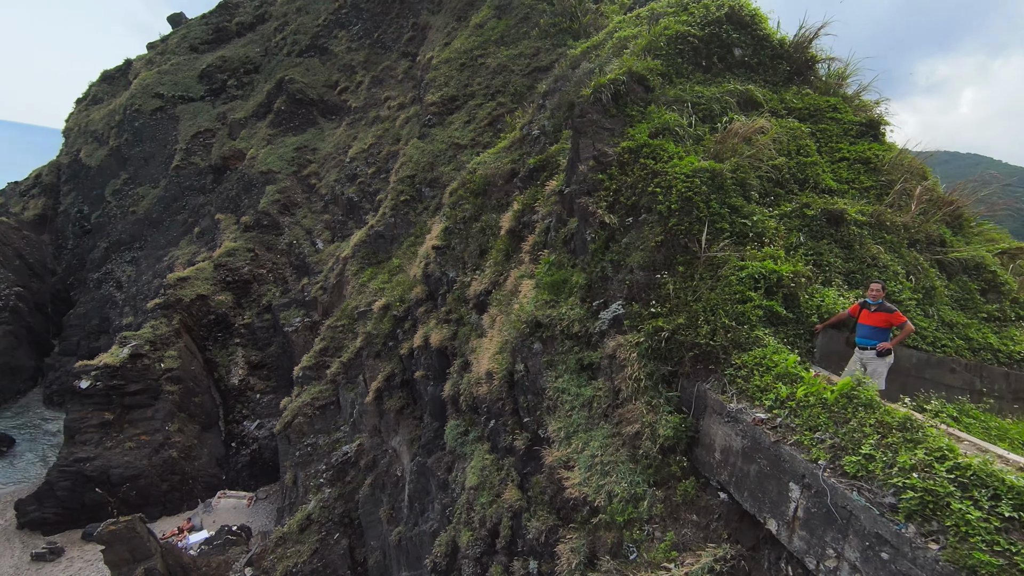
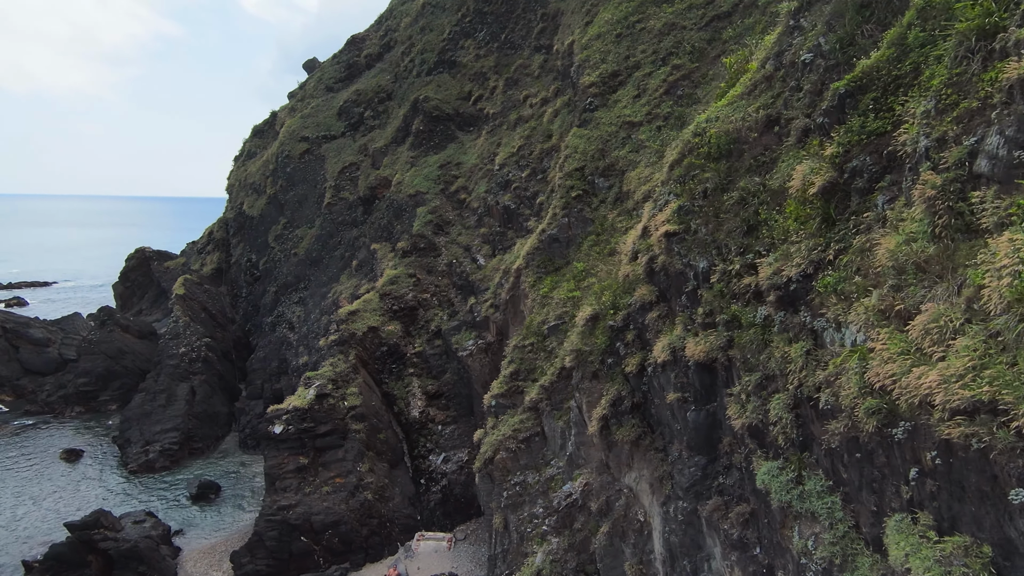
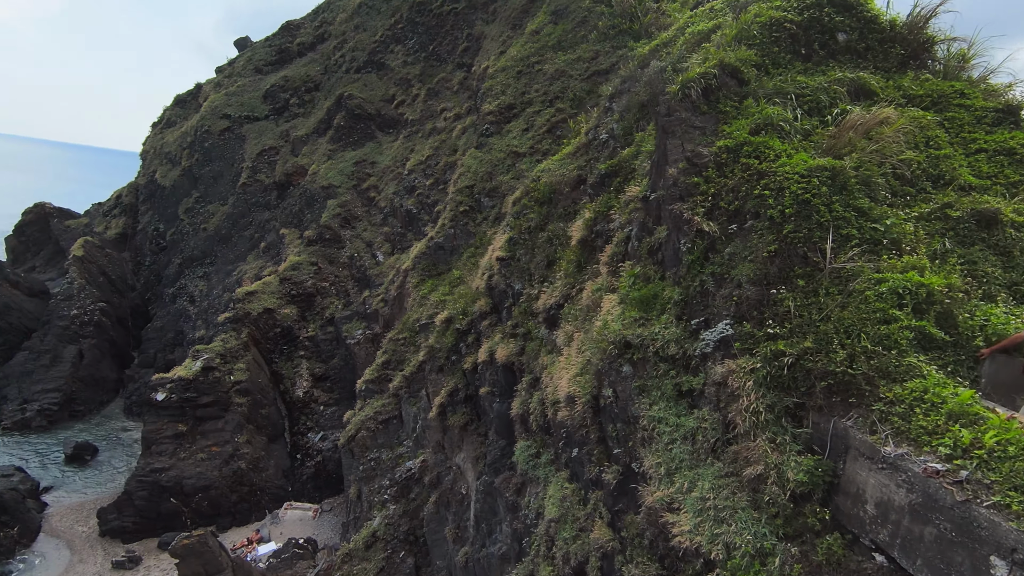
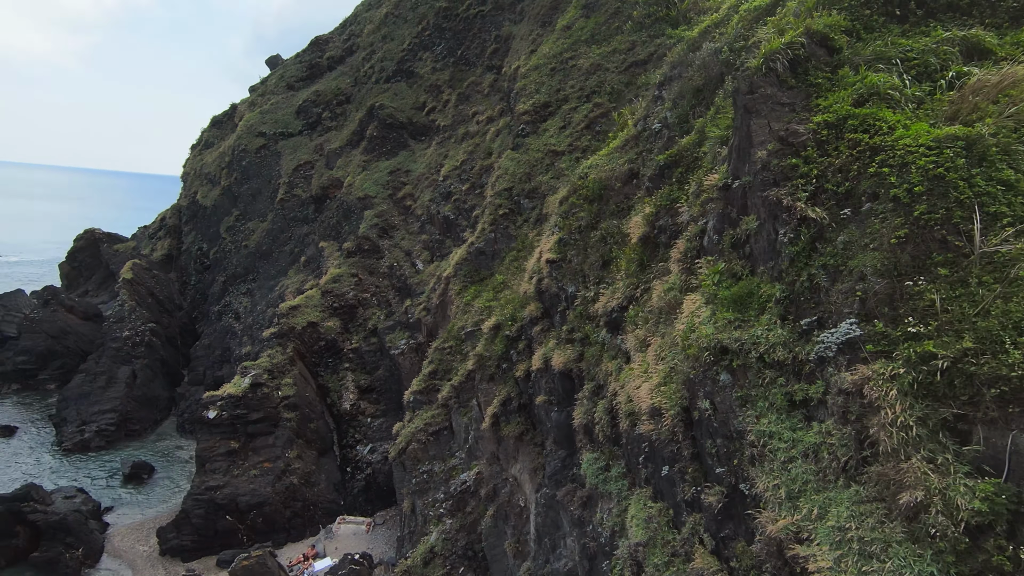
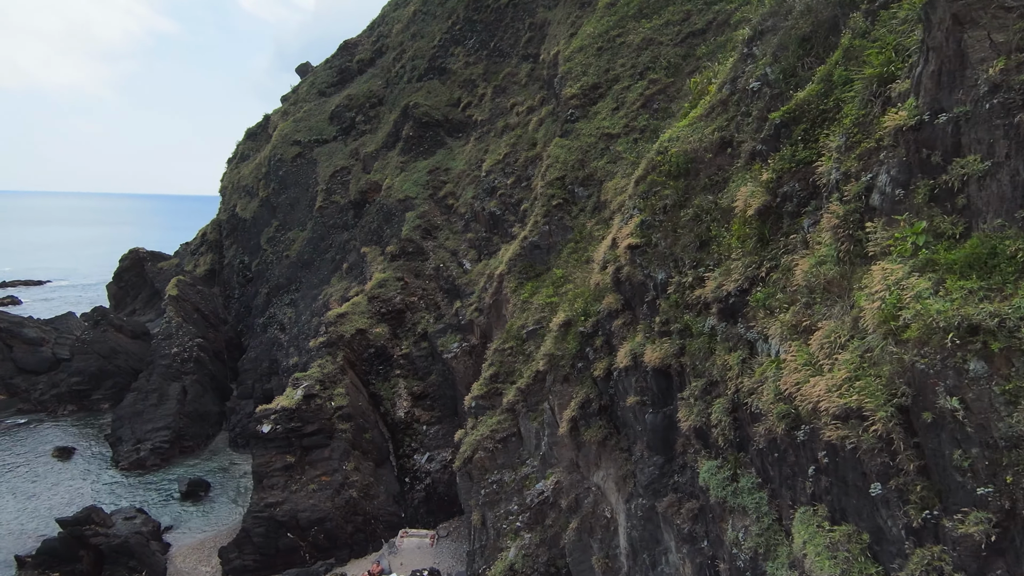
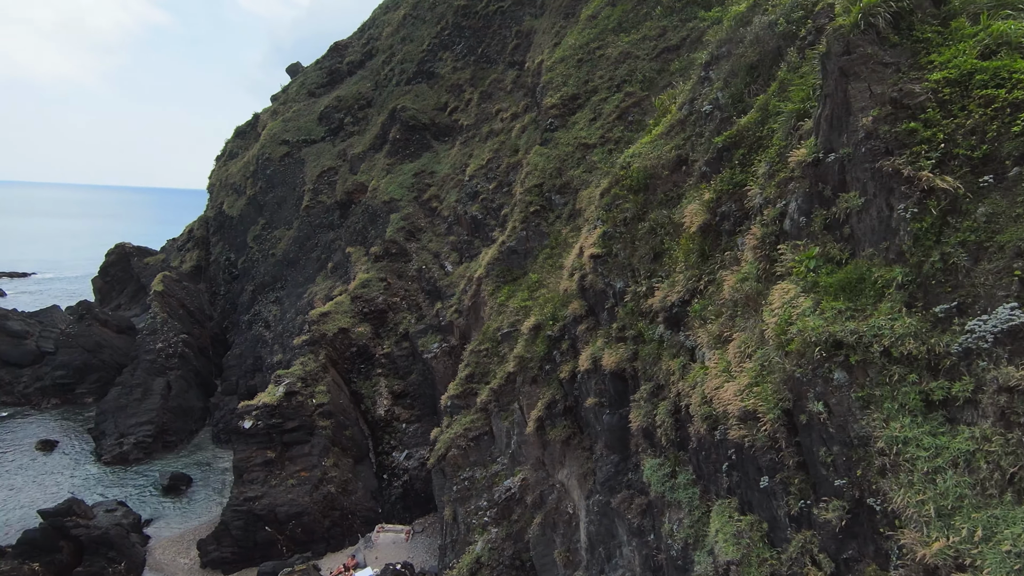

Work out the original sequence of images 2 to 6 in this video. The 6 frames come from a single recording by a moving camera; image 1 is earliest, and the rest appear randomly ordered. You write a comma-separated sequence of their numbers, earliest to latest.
3, 4, 6, 5, 2
